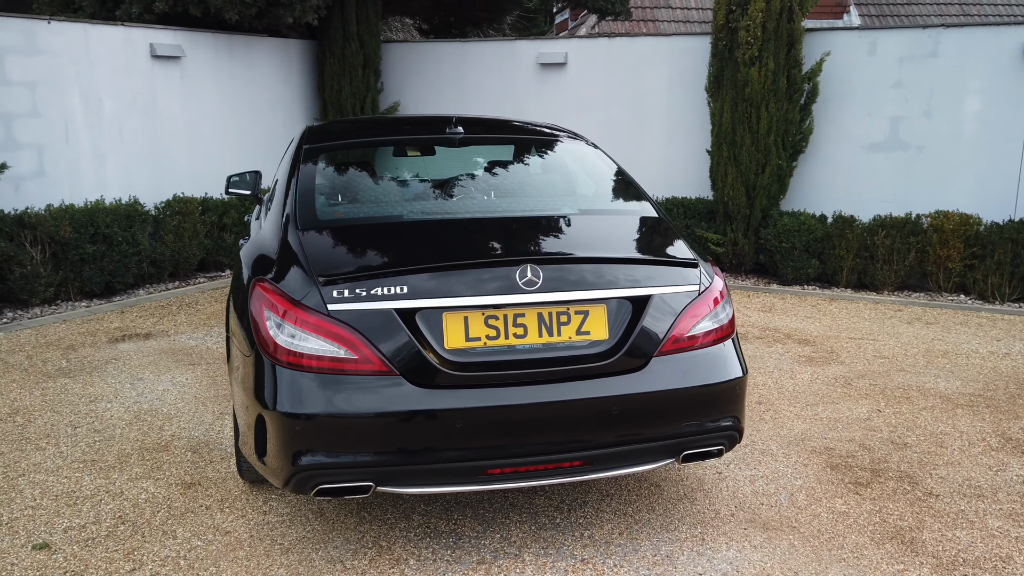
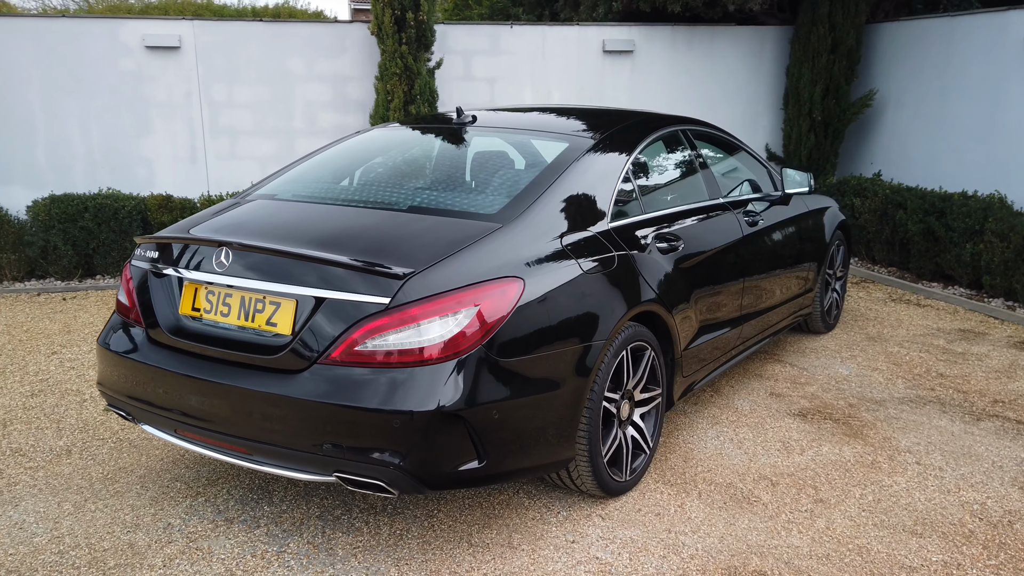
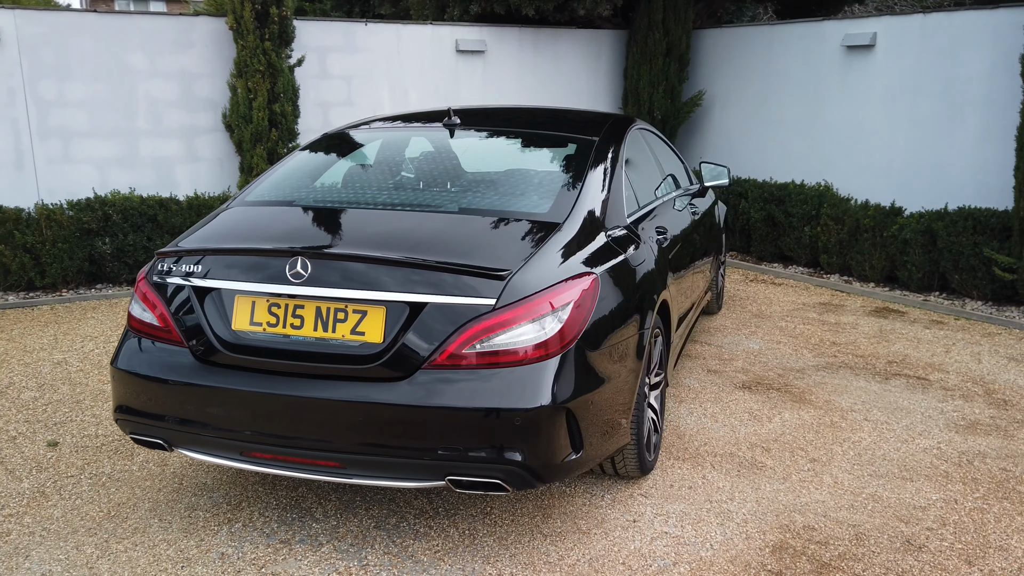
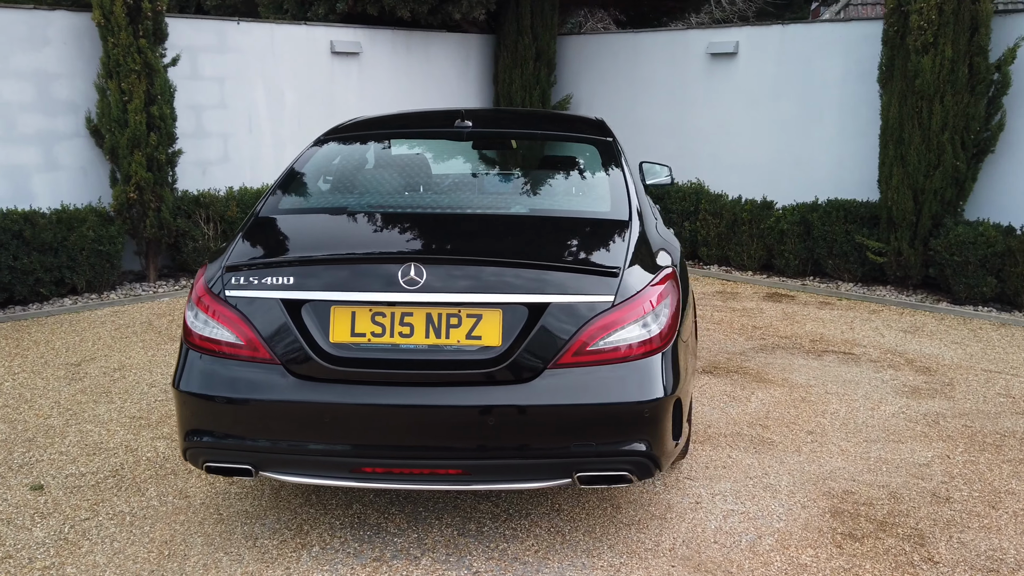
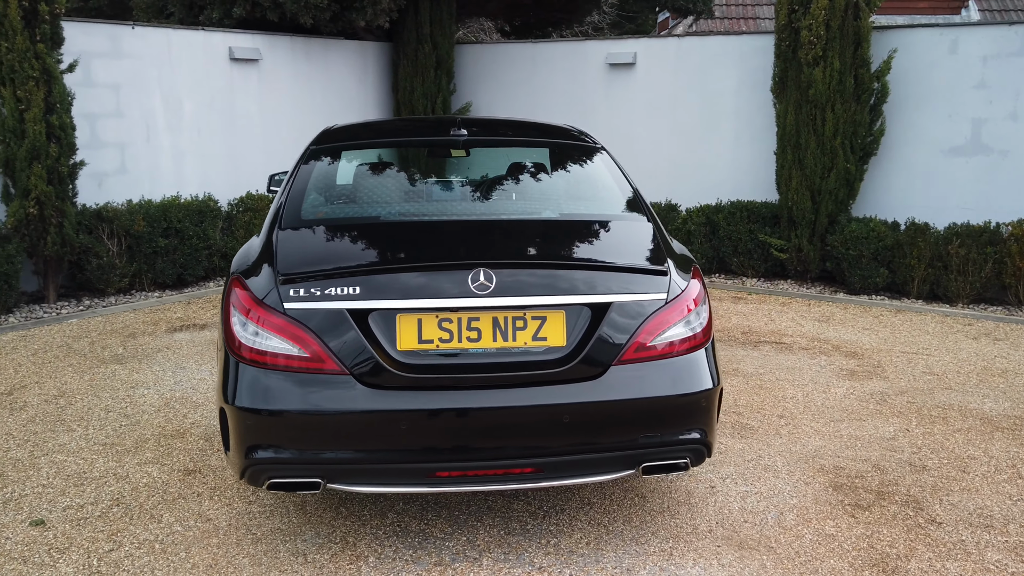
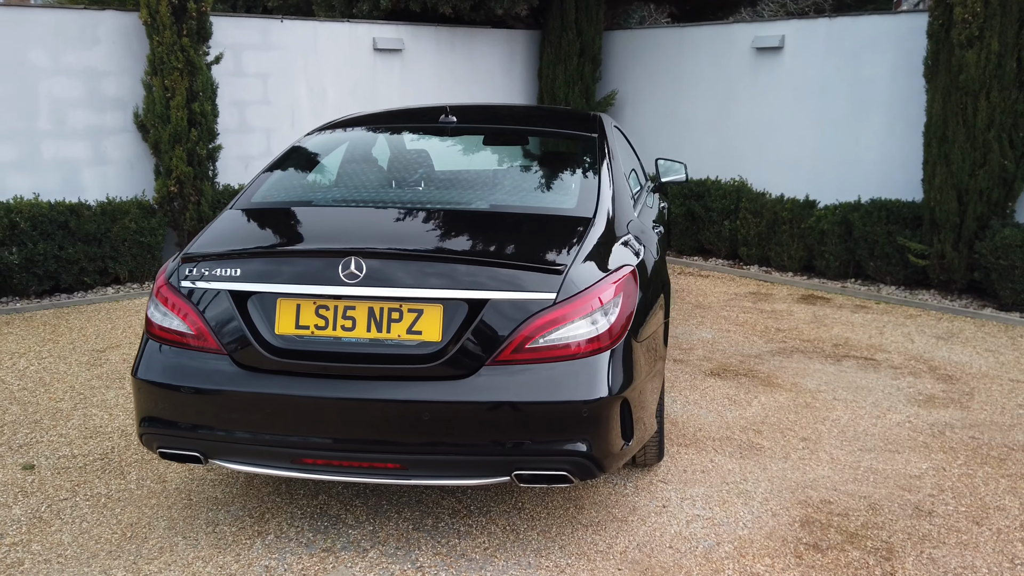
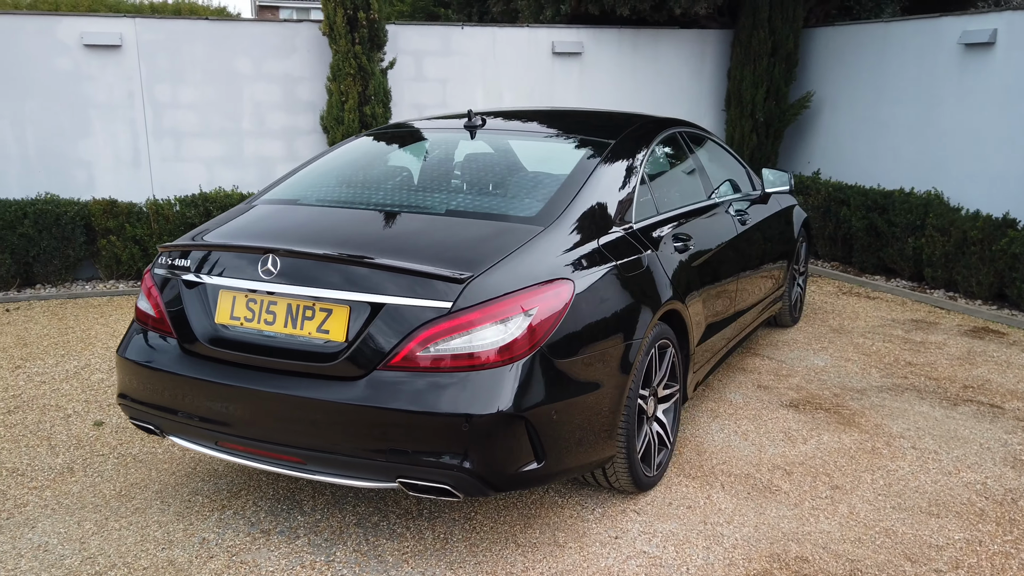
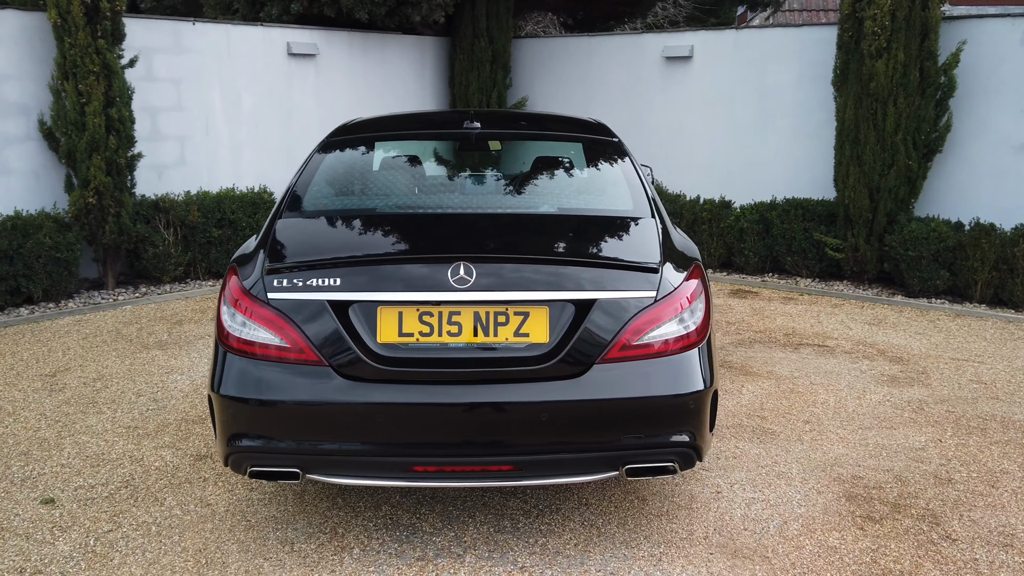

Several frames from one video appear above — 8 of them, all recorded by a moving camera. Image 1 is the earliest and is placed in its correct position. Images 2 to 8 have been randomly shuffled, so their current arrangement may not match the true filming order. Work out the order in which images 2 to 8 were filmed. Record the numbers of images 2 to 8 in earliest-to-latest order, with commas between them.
5, 8, 4, 6, 3, 7, 2
